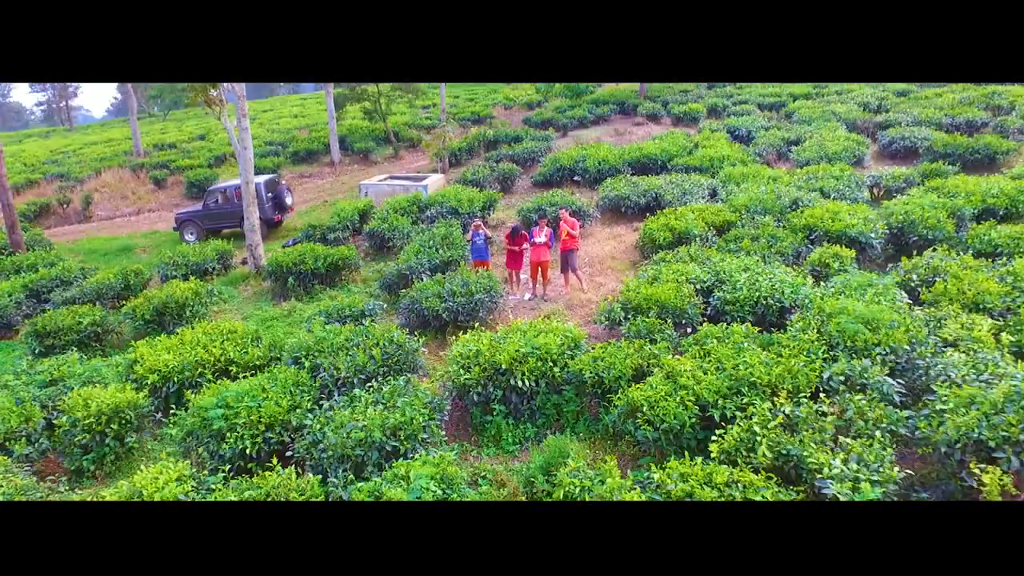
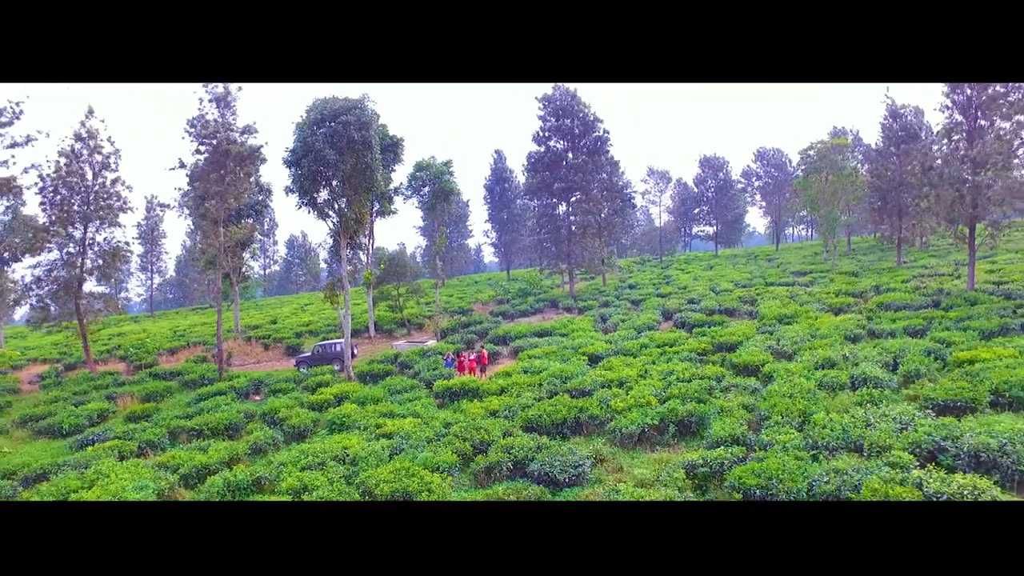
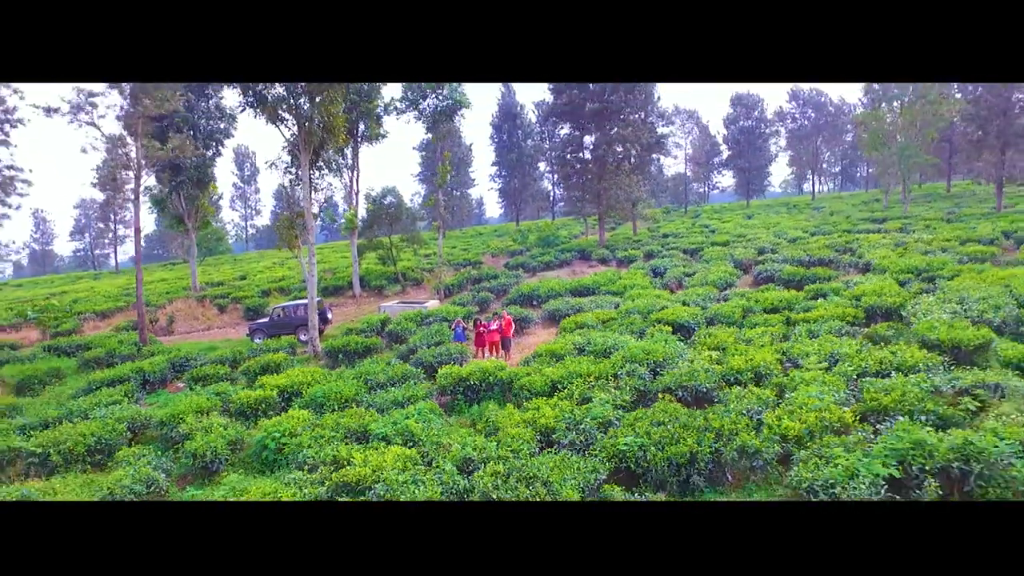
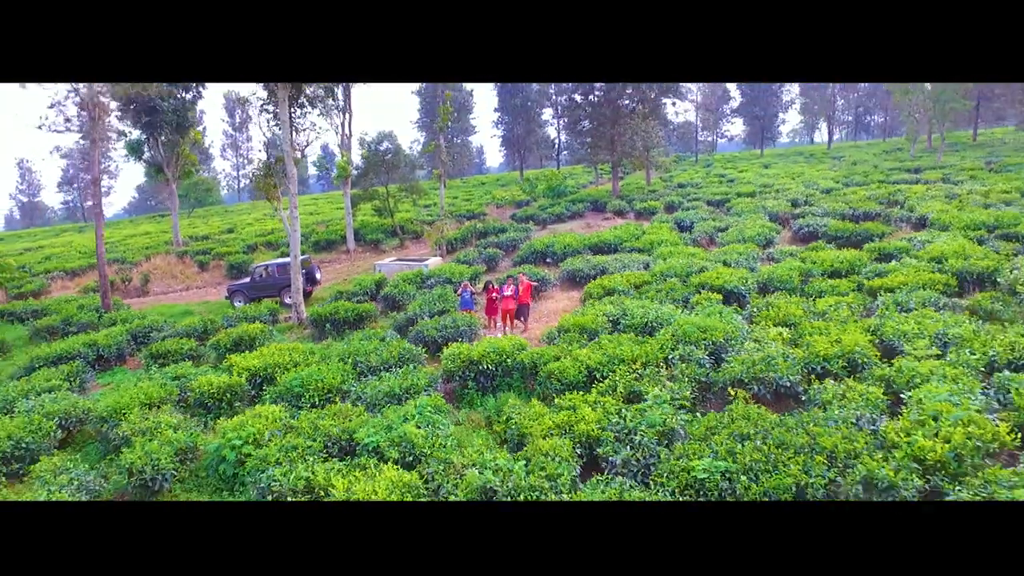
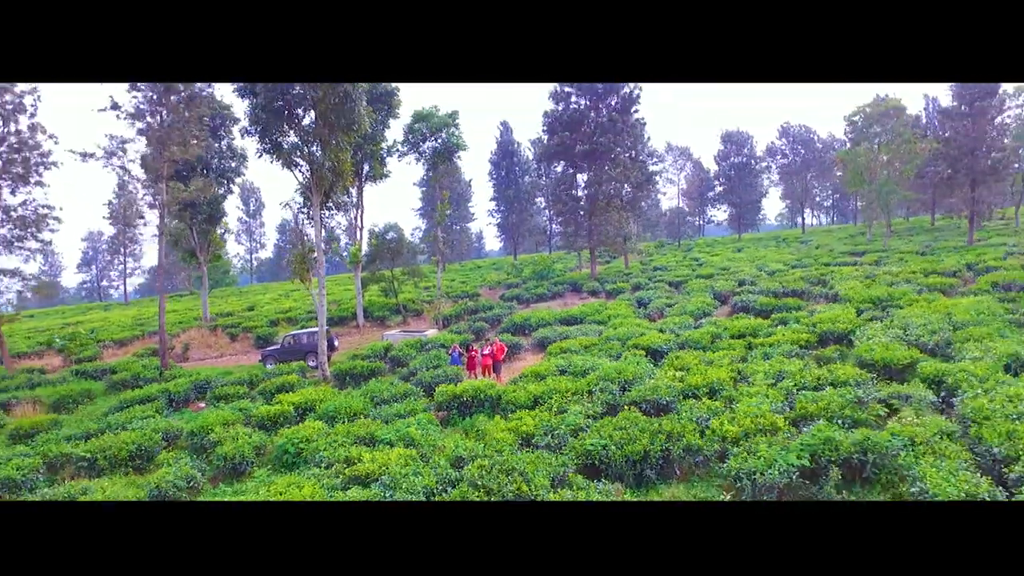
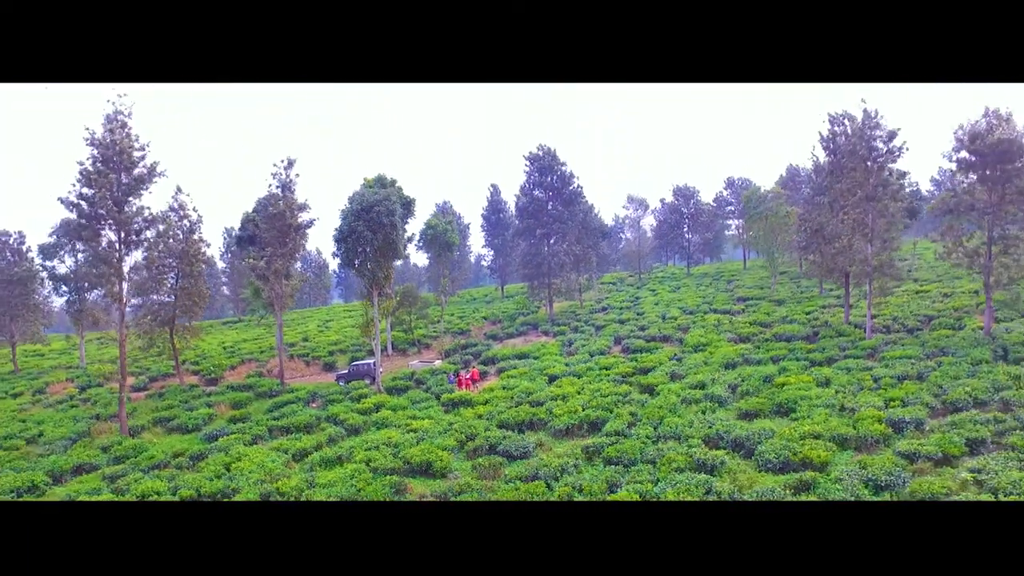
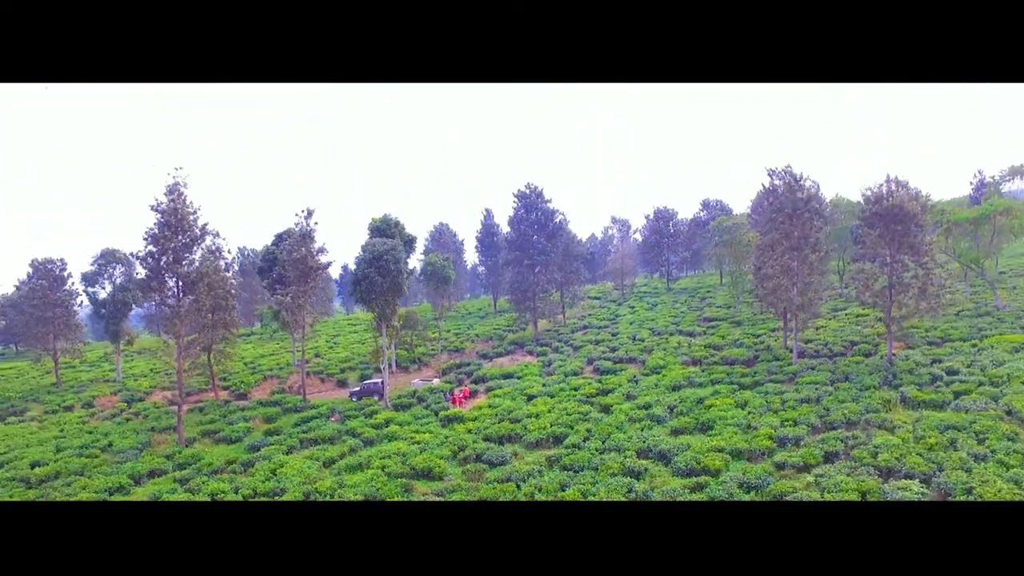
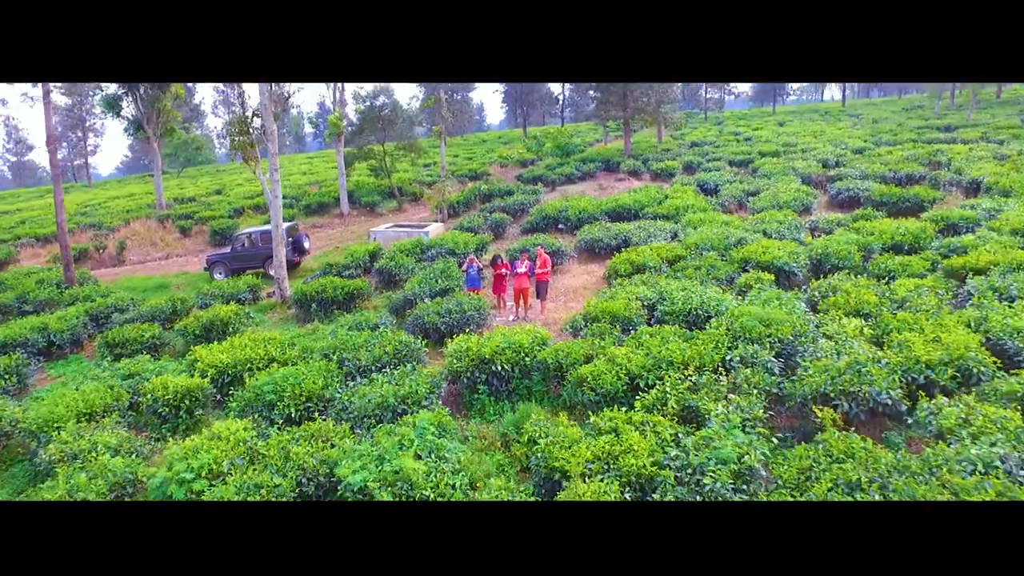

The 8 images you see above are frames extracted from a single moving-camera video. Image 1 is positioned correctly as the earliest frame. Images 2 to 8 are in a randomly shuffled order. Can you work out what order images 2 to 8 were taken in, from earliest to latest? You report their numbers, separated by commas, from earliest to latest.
8, 4, 3, 5, 2, 6, 7
